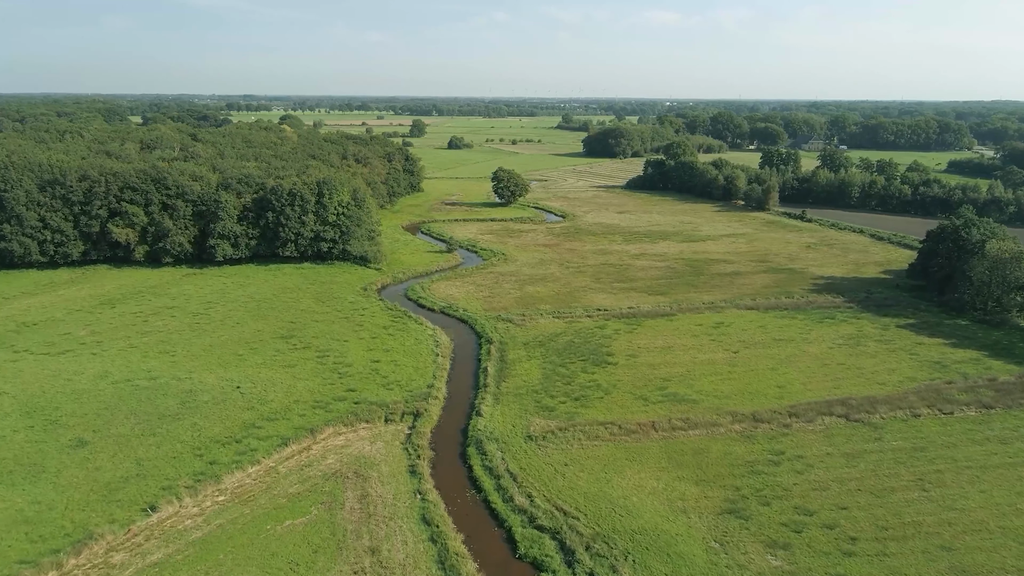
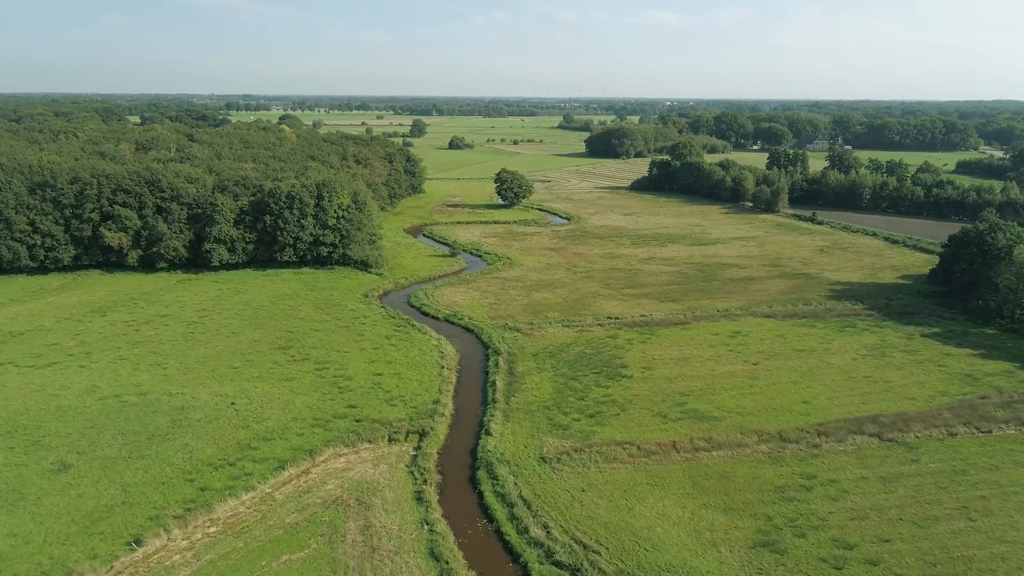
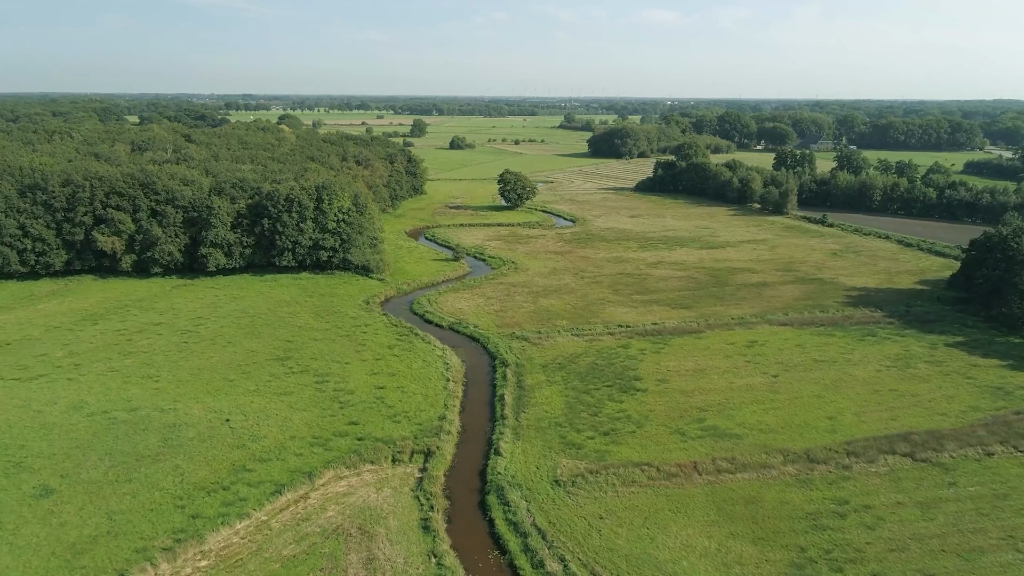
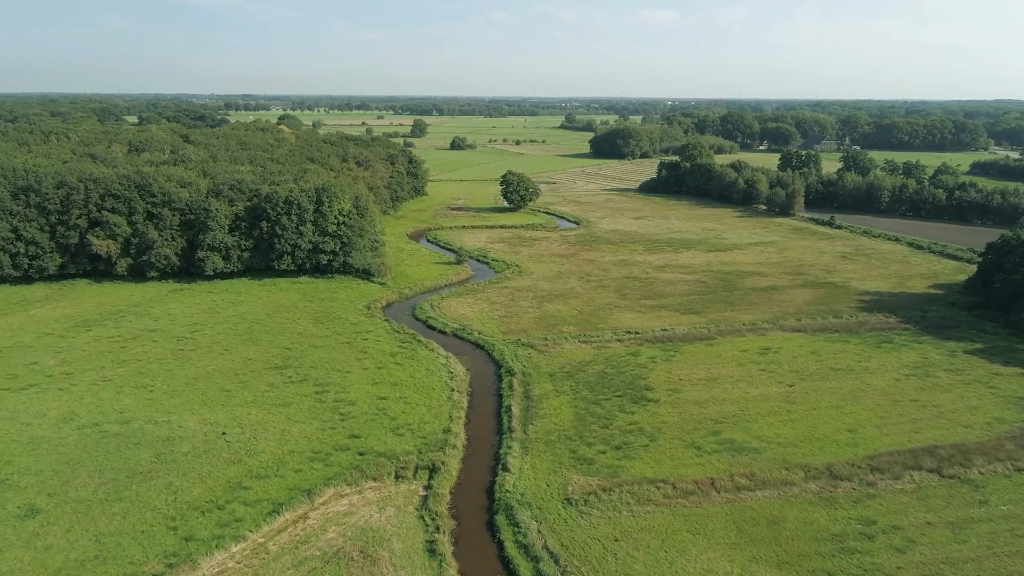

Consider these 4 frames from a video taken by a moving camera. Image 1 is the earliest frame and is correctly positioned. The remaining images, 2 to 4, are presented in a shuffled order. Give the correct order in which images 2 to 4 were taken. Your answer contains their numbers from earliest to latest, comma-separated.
2, 3, 4
